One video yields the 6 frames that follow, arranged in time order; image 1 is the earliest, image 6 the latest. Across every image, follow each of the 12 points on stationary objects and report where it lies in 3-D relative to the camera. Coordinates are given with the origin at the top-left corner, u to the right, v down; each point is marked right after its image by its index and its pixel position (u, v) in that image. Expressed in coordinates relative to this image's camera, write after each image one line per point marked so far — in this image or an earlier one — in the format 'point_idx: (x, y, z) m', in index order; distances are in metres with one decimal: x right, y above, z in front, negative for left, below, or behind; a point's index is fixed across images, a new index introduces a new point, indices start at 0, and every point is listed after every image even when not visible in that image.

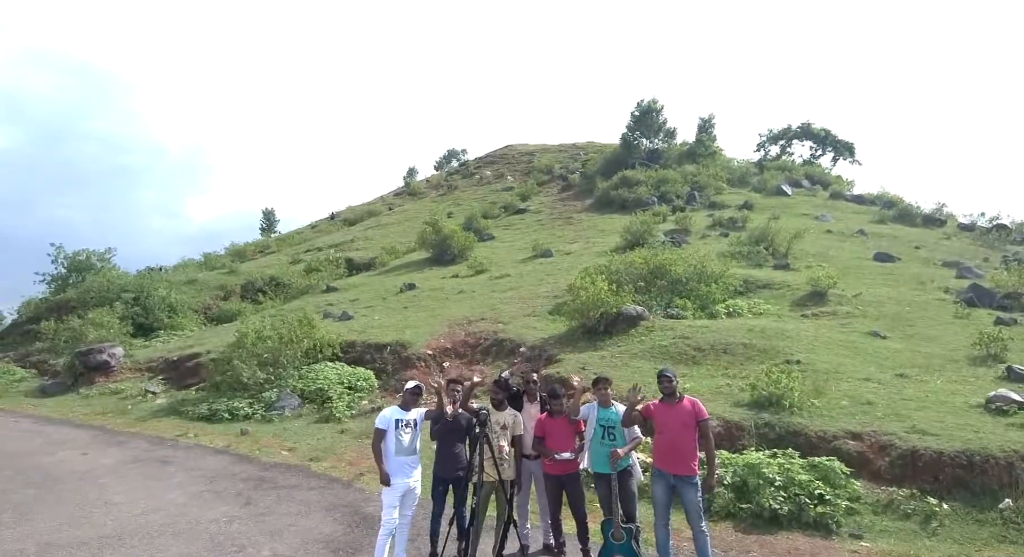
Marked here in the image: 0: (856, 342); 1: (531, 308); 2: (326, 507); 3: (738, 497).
0: (+7.0, -1.3, +12.8) m
1: (+0.6, -0.8, +17.1) m
2: (-2.1, -2.6, +7.2) m
3: (+2.4, -2.3, +6.7) m
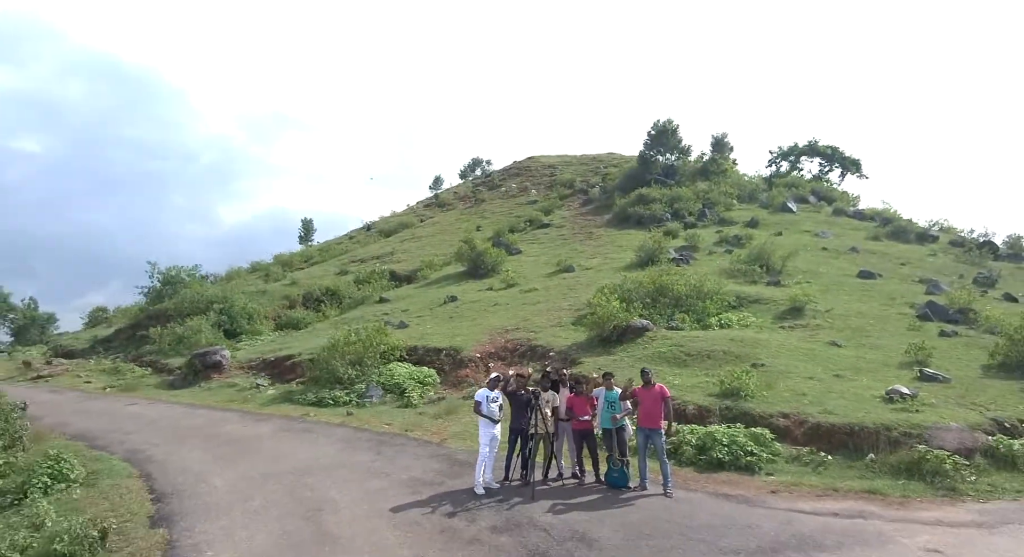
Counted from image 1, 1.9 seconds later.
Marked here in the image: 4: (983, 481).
0: (+7.8, -1.8, +16.3) m
1: (+1.5, -1.3, +20.8) m
2: (-1.4, -3.1, +10.9) m
3: (+3.1, -2.8, +10.3) m
4: (+6.8, -2.9, +9.1) m
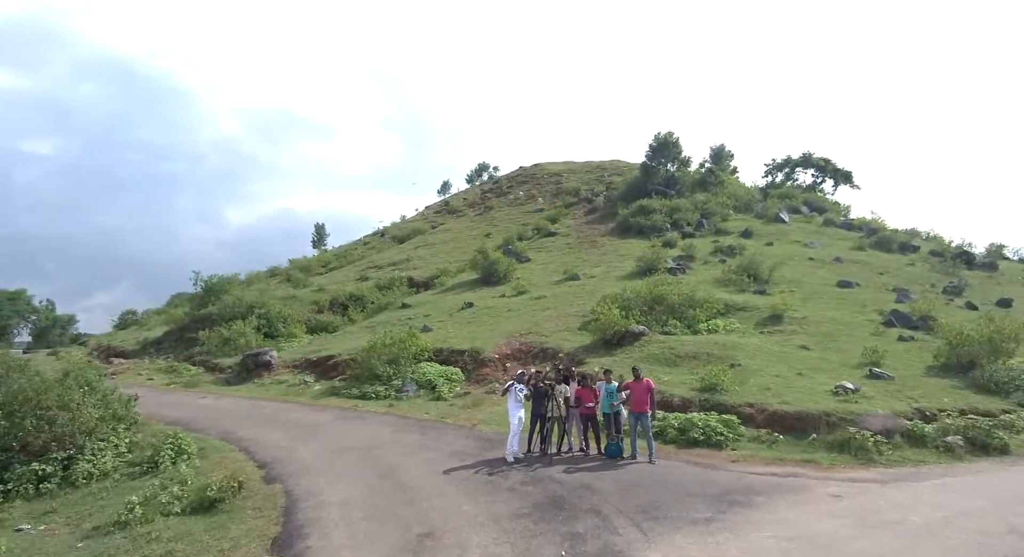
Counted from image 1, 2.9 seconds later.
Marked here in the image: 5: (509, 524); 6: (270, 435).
0: (+8.3, -2.2, +19.0) m
1: (+2.0, -1.7, +23.5) m
2: (-1.0, -3.4, +13.7) m
3: (+3.5, -3.2, +13.1) m
4: (+7.2, -3.3, +11.8) m
5: (0.0, -3.3, +8.6) m
6: (-5.5, -3.6, +14.5) m
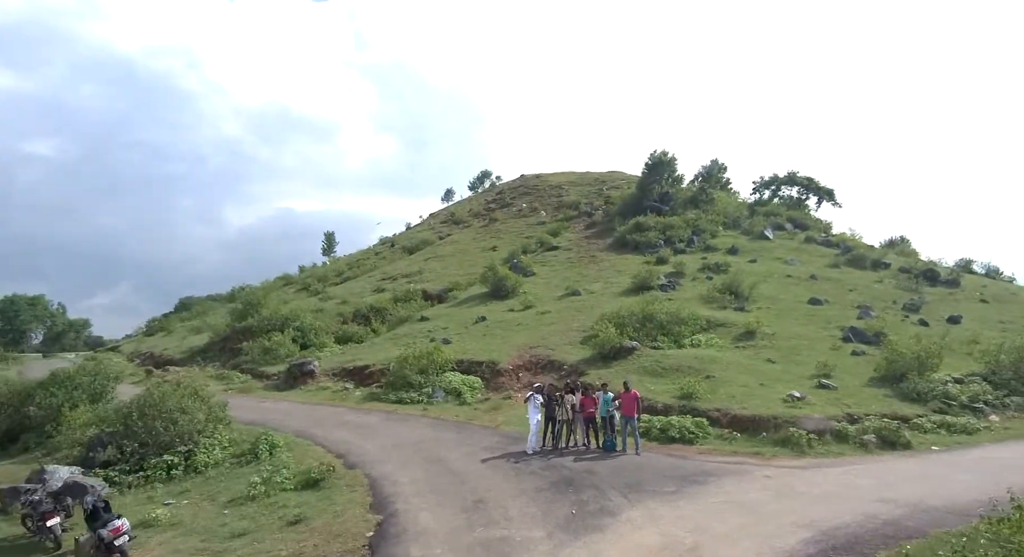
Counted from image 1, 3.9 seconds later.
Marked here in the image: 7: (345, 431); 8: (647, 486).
0: (+8.7, -3.1, +22.7) m
1: (+2.5, -2.6, +27.2) m
2: (-0.5, -4.3, +17.4) m
3: (+4.0, -4.1, +16.7) m
4: (+7.7, -4.1, +15.5) m
5: (+0.5, -4.2, +12.2) m
6: (-5.1, -4.4, +18.1) m
7: (-4.8, -4.4, +18.2) m
8: (+2.7, -4.1, +12.5) m
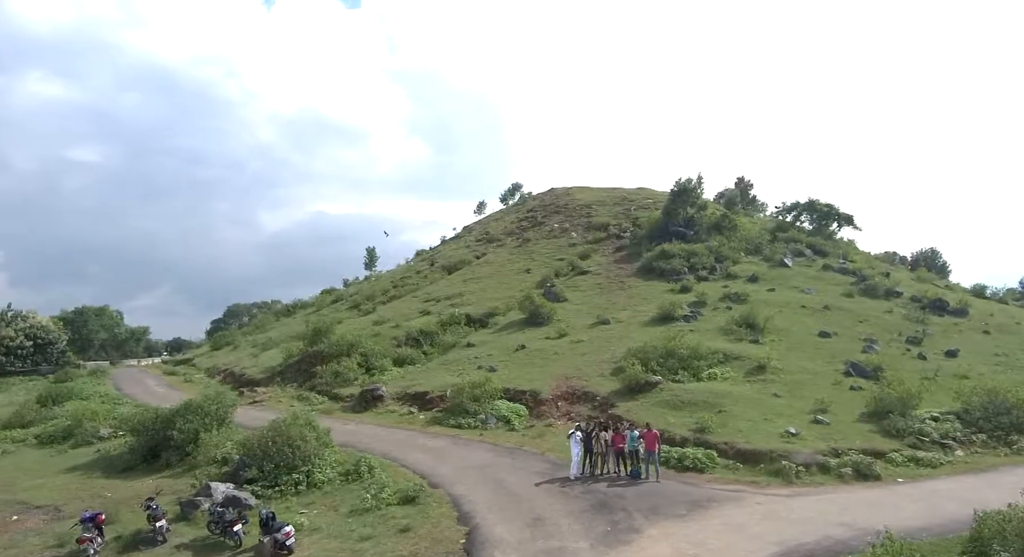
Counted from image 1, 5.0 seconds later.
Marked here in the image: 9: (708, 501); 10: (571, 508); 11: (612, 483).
0: (+10.5, -5.1, +26.4) m
1: (+4.4, -4.6, +31.2) m
2: (+1.0, -6.2, +21.5) m
3: (+5.4, -6.0, +20.7) m
4: (+9.1, -6.1, +19.3) m
5: (+1.7, -6.1, +16.3) m
6: (-3.5, -6.3, +22.5) m
7: (-3.3, -6.3, +22.6) m
8: (+4.0, -6.0, +16.5) m
9: (+5.3, -6.1, +17.2) m
10: (+1.6, -6.1, +16.8) m
11: (+3.0, -6.1, +18.9) m
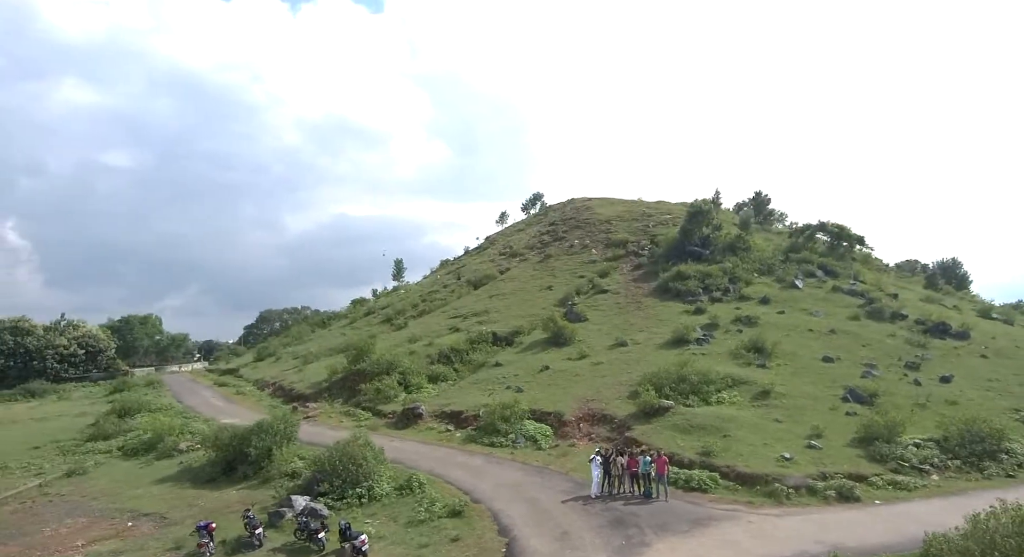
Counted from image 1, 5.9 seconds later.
0: (+11.7, -6.8, +29.5) m
1: (+5.8, -6.3, +34.4) m
2: (+2.1, -7.9, +24.9) m
3: (+6.6, -7.7, +23.9) m
4: (+10.1, -7.8, +22.4) m
5: (+2.7, -7.8, +19.6) m
6: (-2.4, -8.0, +26.0) m
7: (-2.1, -8.0, +26.0) m
8: (+5.0, -7.8, +19.8) m
9: (+6.3, -7.8, +20.4) m
10: (+2.6, -7.8, +20.1) m
11: (+4.1, -7.8, +22.1) m
